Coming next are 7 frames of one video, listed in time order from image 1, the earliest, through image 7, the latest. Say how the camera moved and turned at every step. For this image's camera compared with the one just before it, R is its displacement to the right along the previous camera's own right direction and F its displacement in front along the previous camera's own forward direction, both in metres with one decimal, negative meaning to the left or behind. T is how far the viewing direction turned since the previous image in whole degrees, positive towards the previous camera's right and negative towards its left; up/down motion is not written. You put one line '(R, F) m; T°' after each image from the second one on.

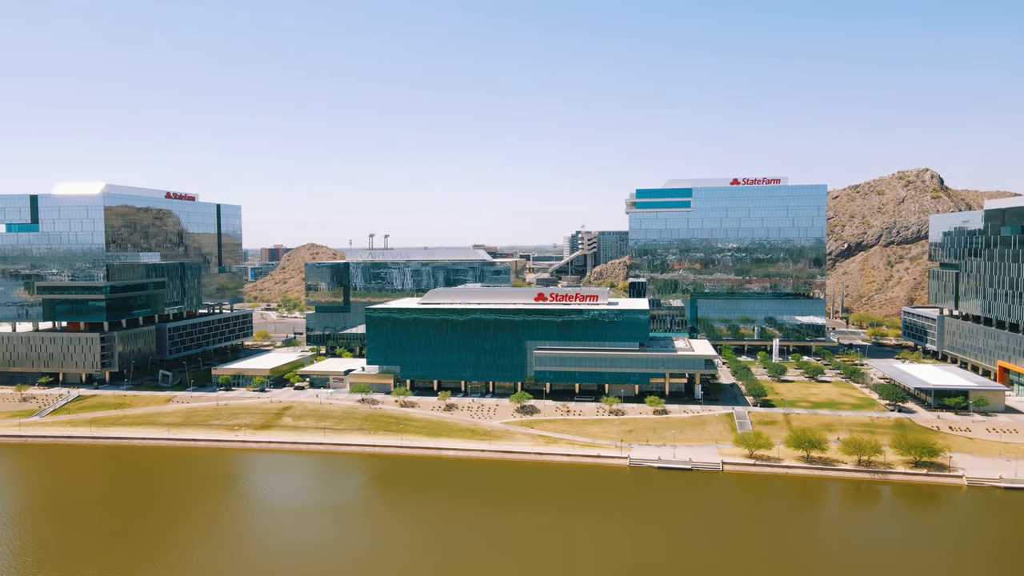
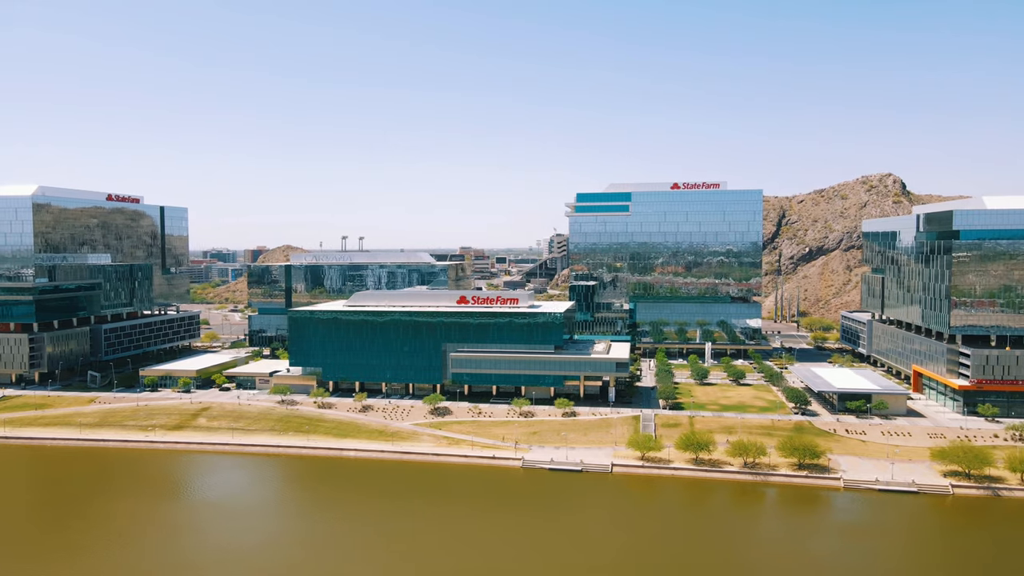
(+9.2, -1.0) m; 0°
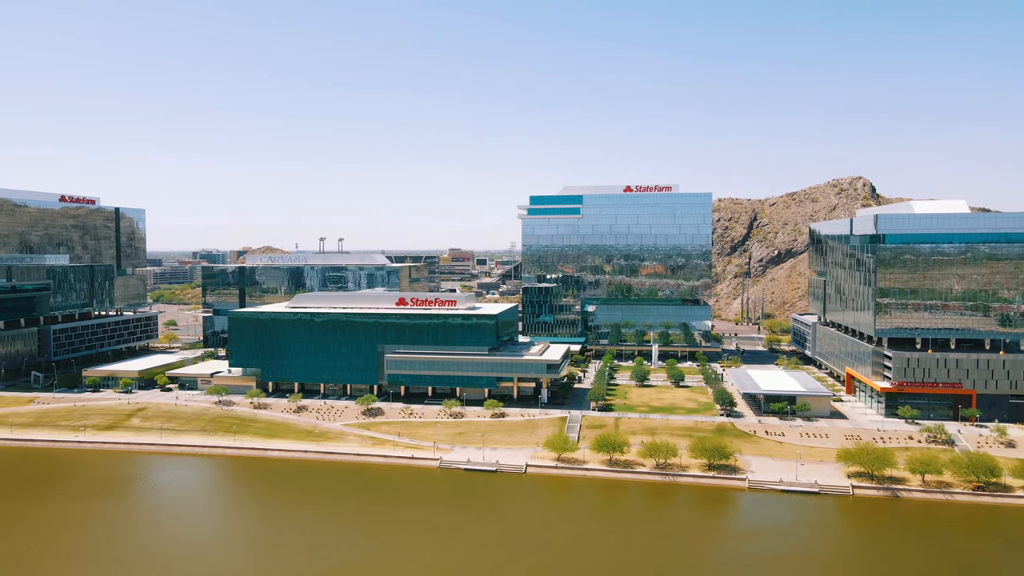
(+7.2, -0.7) m; 0°
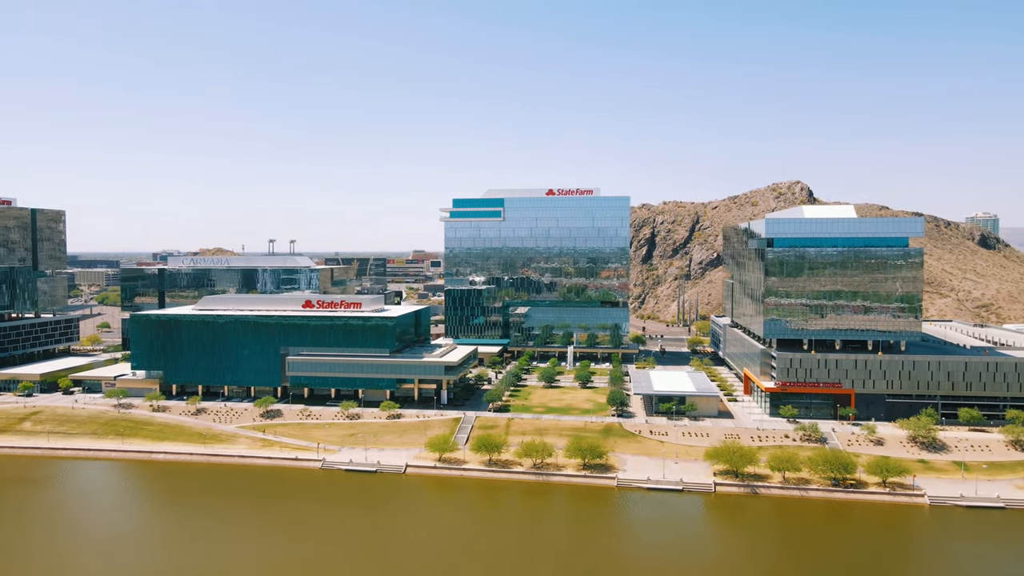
(+8.4, -1.0) m; +2°
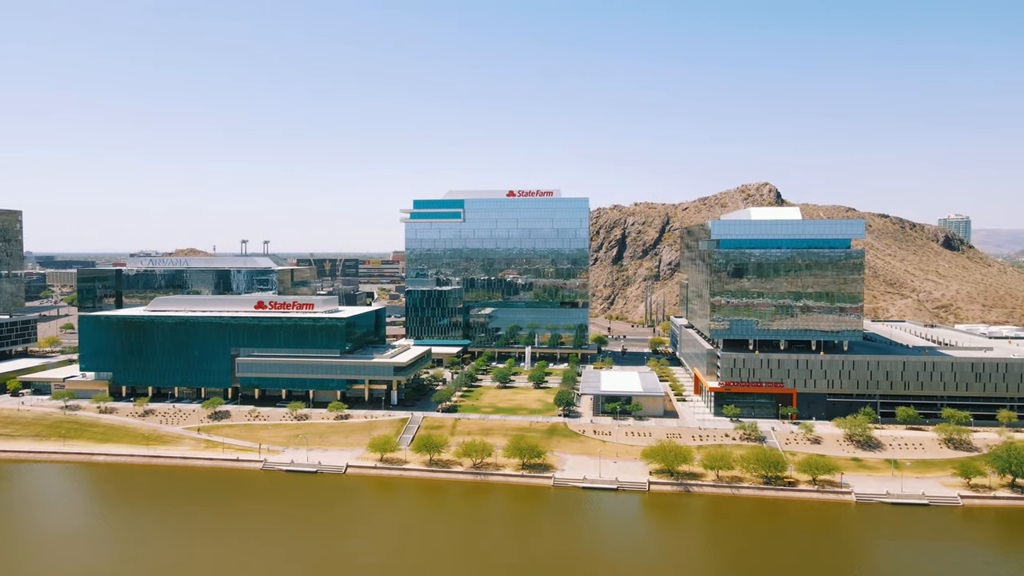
(+4.1, -0.5) m; +1°
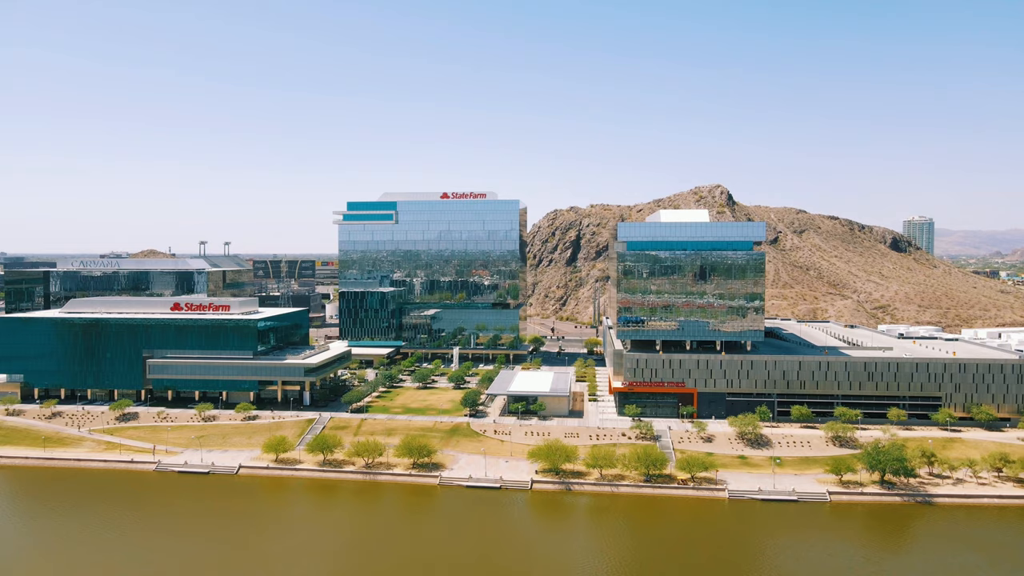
(+8.3, -0.9) m; +1°
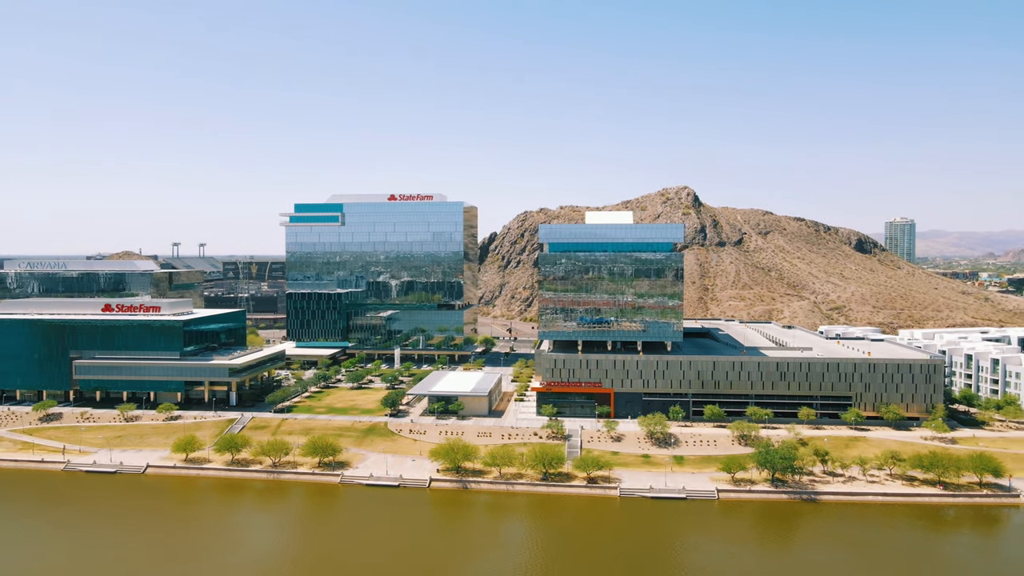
(+8.4, -0.8) m; 0°
